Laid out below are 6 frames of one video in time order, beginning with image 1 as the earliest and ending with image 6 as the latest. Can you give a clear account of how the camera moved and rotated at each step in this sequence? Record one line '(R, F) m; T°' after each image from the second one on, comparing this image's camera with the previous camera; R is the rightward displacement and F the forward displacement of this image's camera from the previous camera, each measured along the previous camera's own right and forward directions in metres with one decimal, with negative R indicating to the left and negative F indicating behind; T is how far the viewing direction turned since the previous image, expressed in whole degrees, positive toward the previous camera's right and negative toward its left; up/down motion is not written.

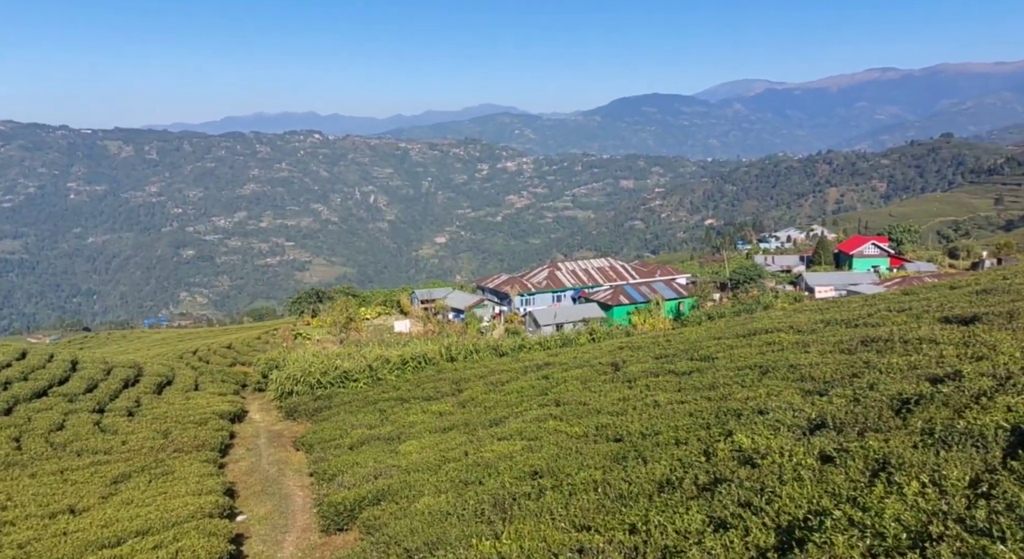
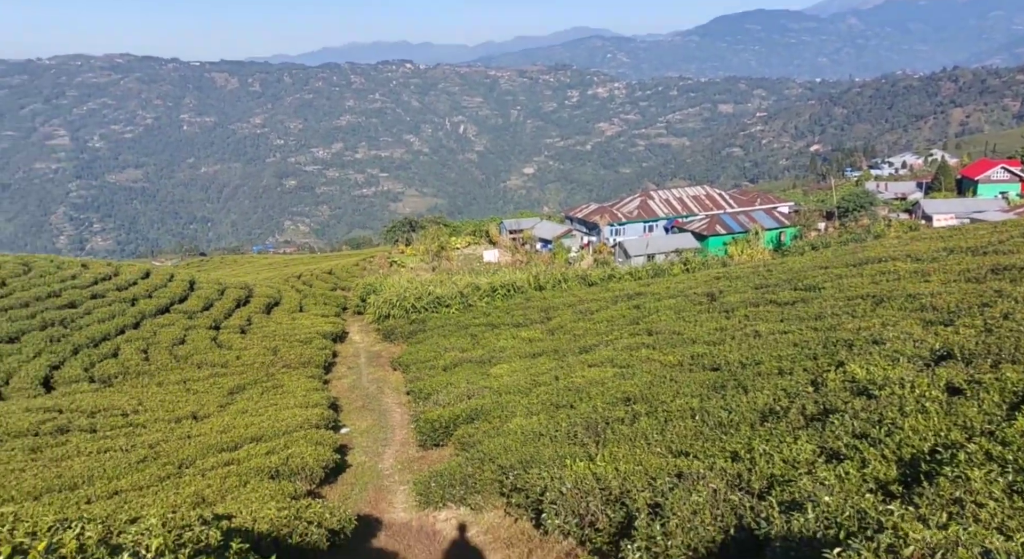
(-0.2, +0.3) m; -5°
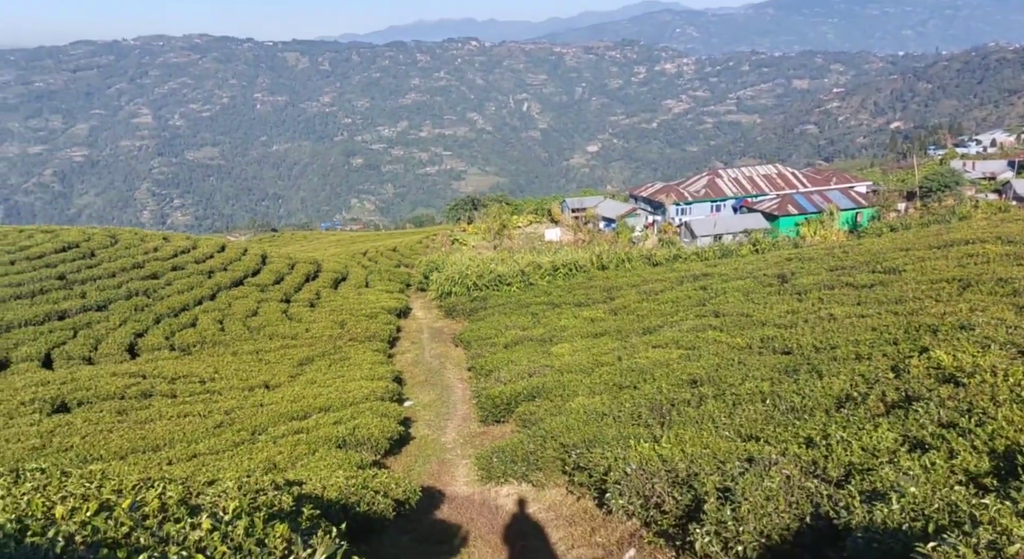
(-0.1, +0.2) m; -4°
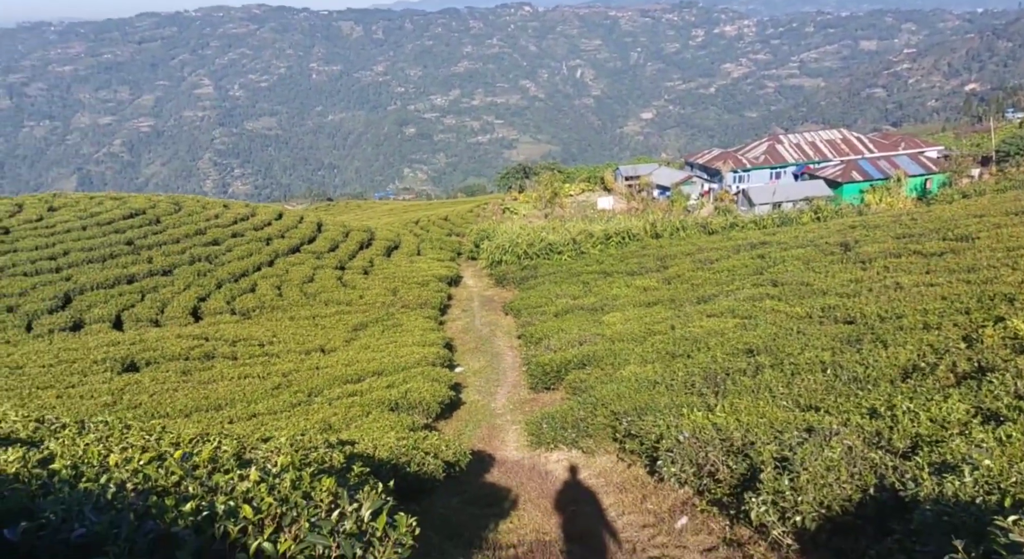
(0.0, +0.2) m; -3°
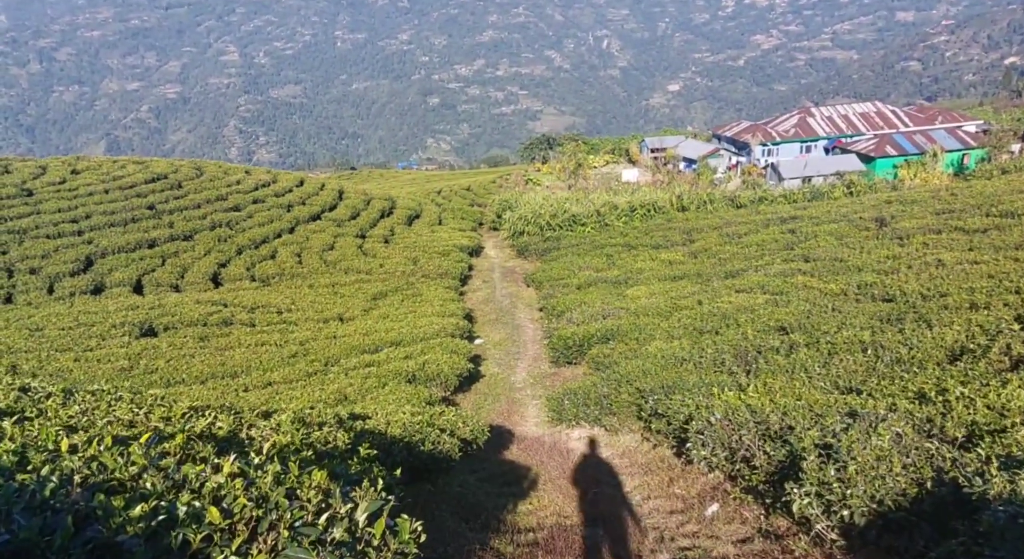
(0.0, +0.7) m; -1°
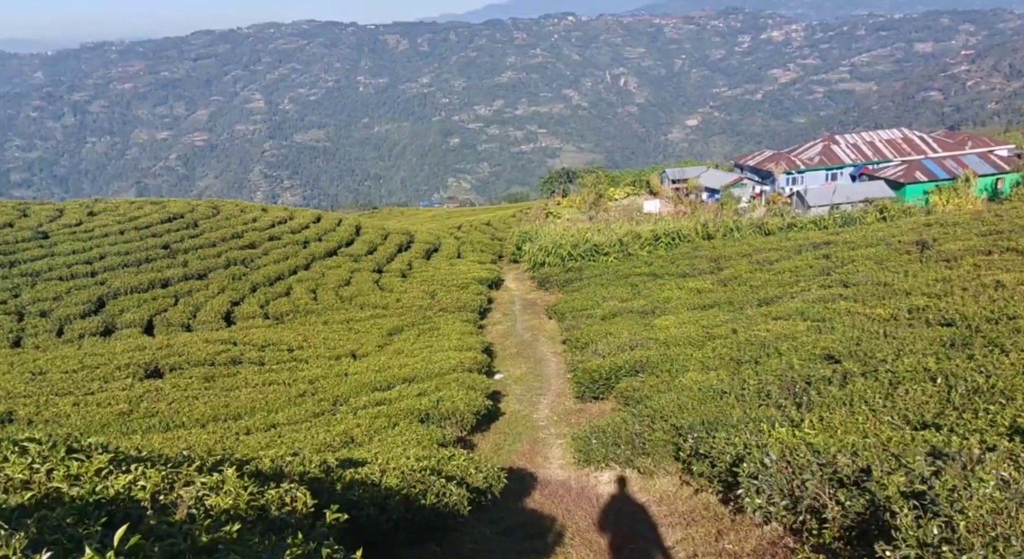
(0.0, +1.5) m; -1°
